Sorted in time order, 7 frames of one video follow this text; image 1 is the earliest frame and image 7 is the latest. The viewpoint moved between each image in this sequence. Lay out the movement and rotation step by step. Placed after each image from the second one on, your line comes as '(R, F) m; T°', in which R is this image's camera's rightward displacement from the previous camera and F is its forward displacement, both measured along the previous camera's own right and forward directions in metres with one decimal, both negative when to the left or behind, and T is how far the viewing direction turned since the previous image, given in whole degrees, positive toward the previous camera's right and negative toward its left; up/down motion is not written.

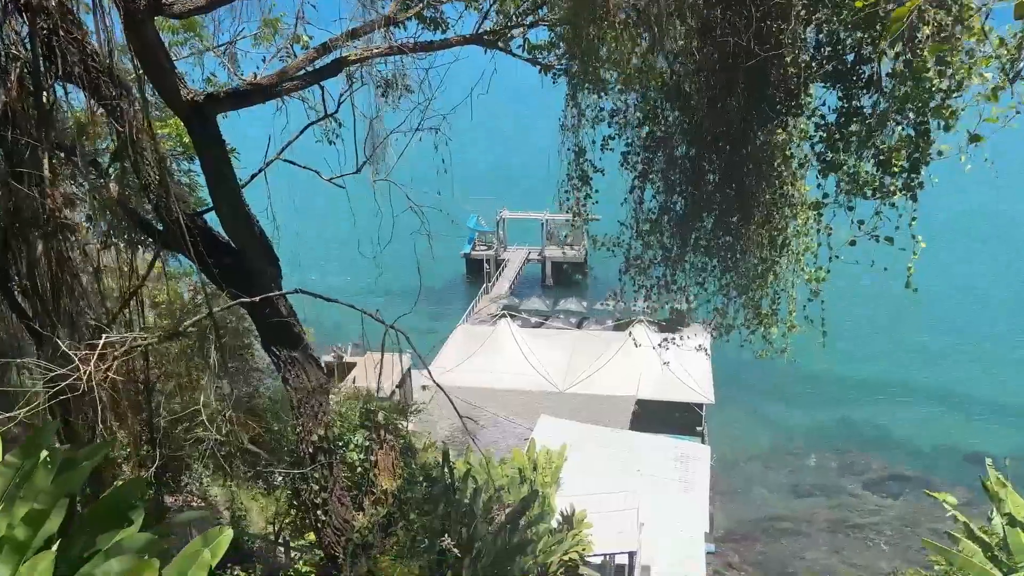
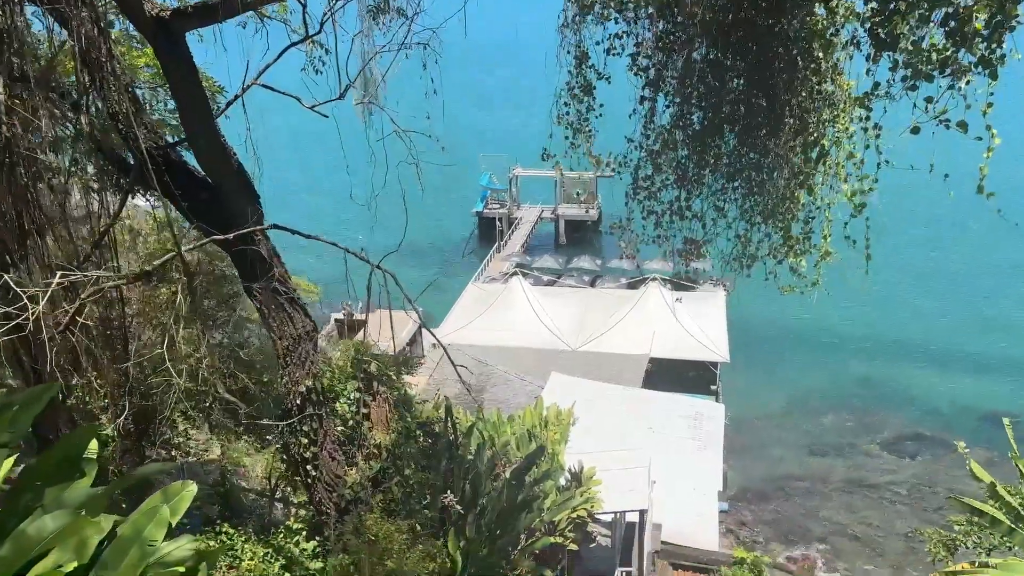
(+0.1, +0.4) m; -1°
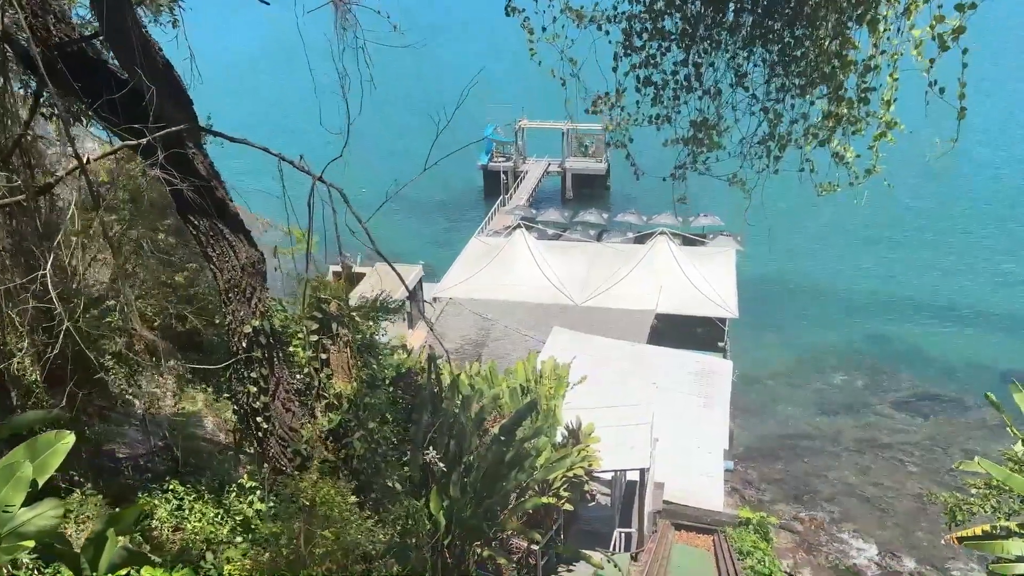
(+0.2, +0.7) m; -1°
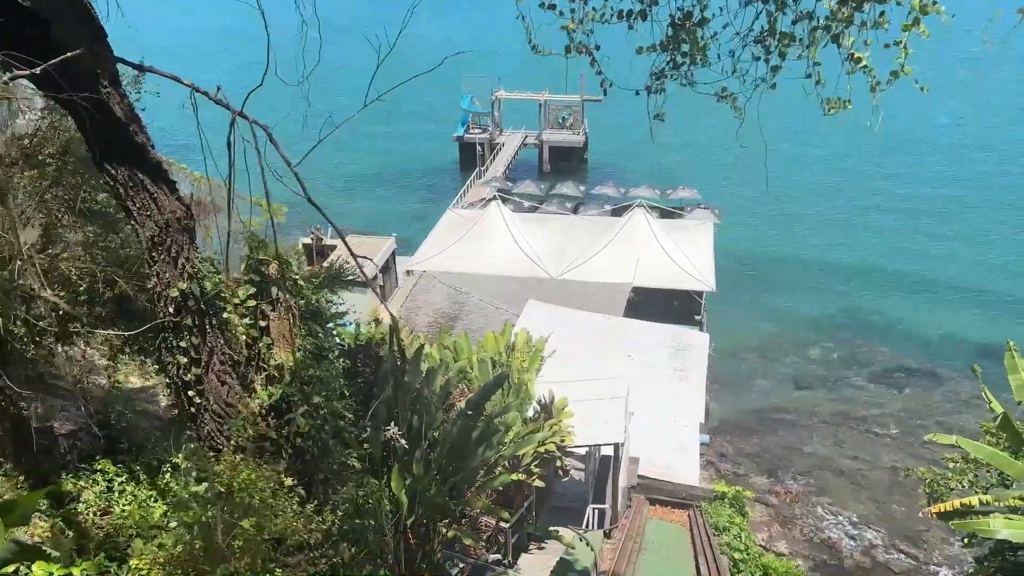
(+0.1, +0.4) m; +2°
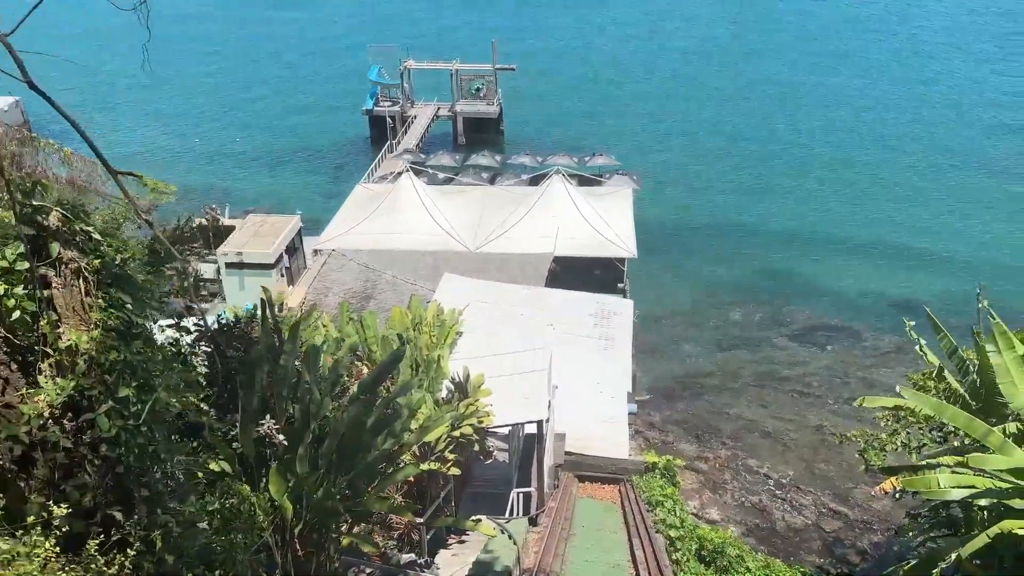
(+0.2, +0.9) m; +6°
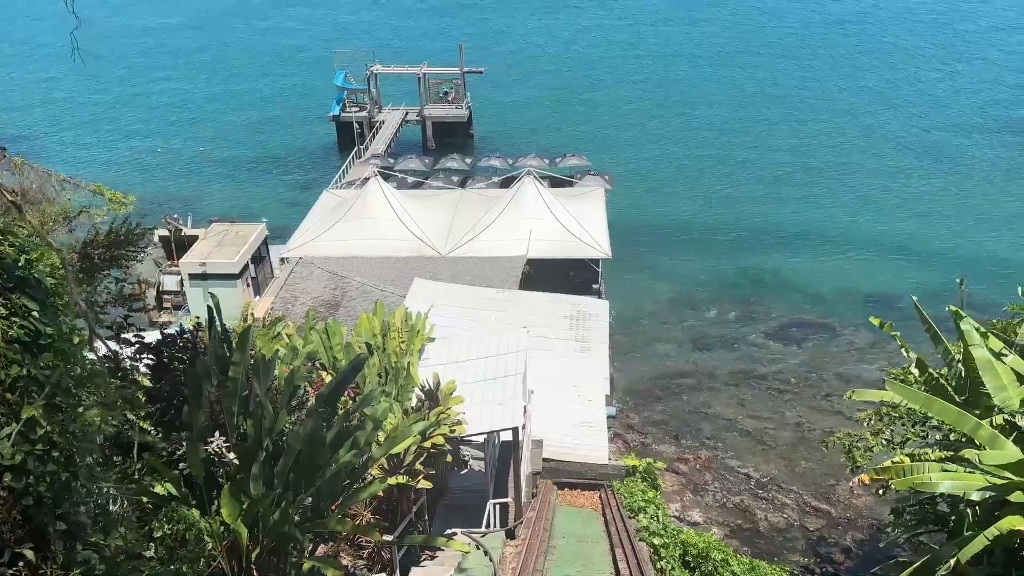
(0.0, +0.4) m; +2°
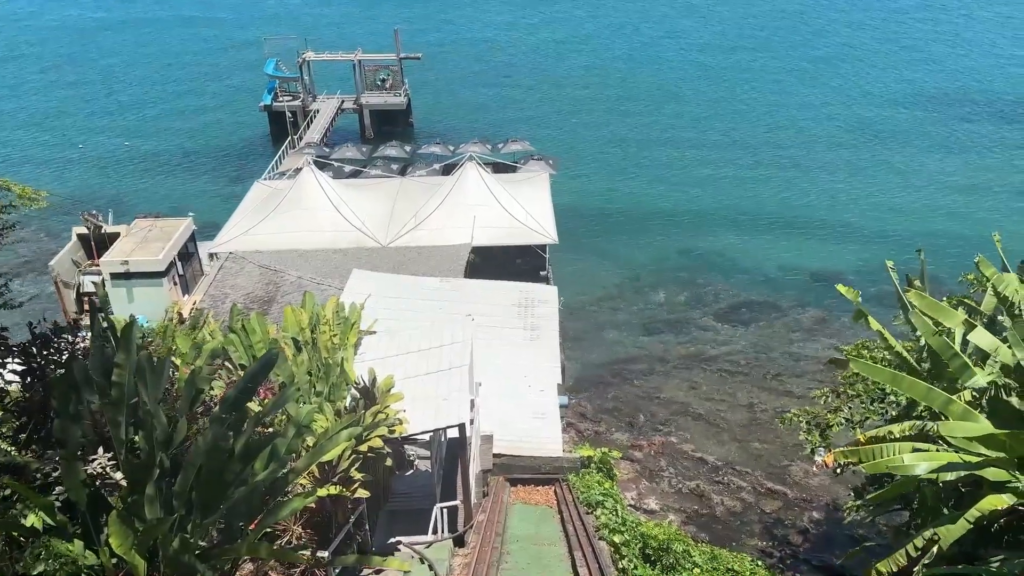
(+0.1, +0.6) m; +4°
